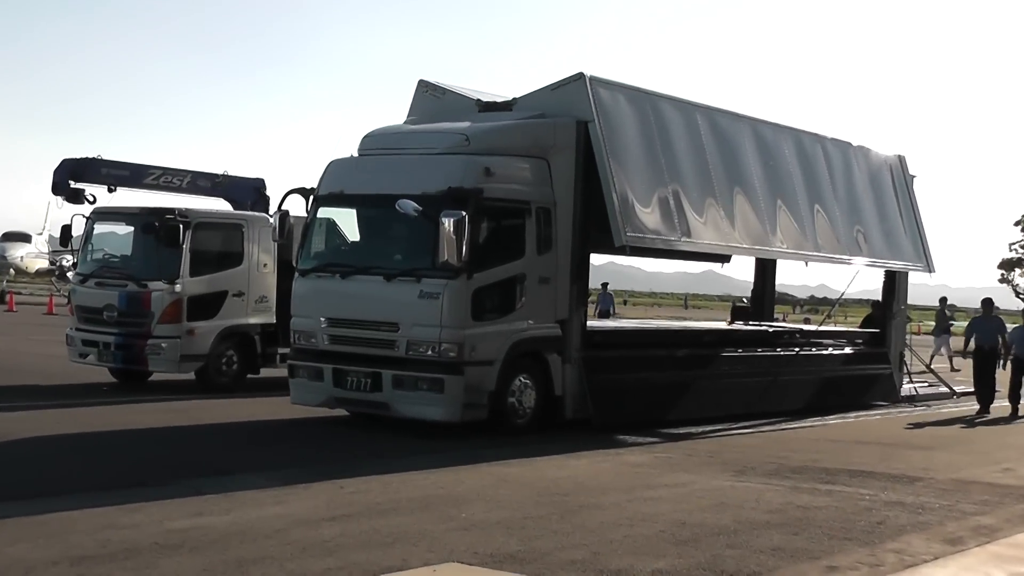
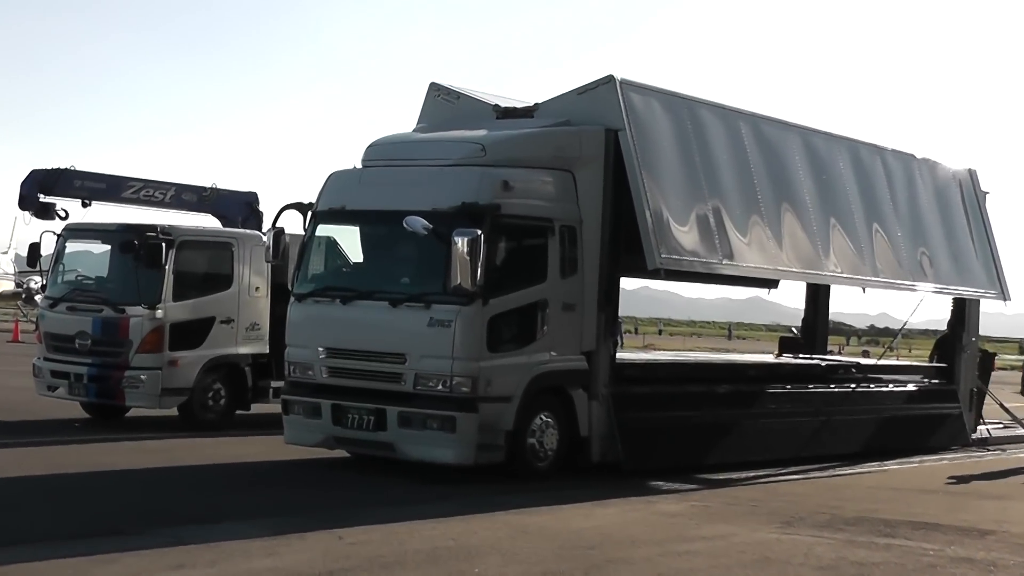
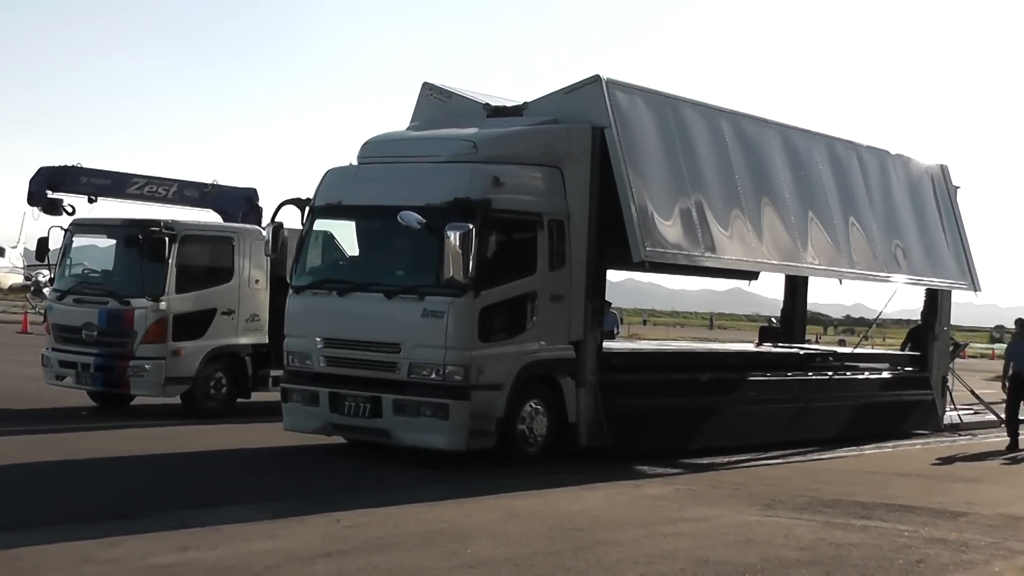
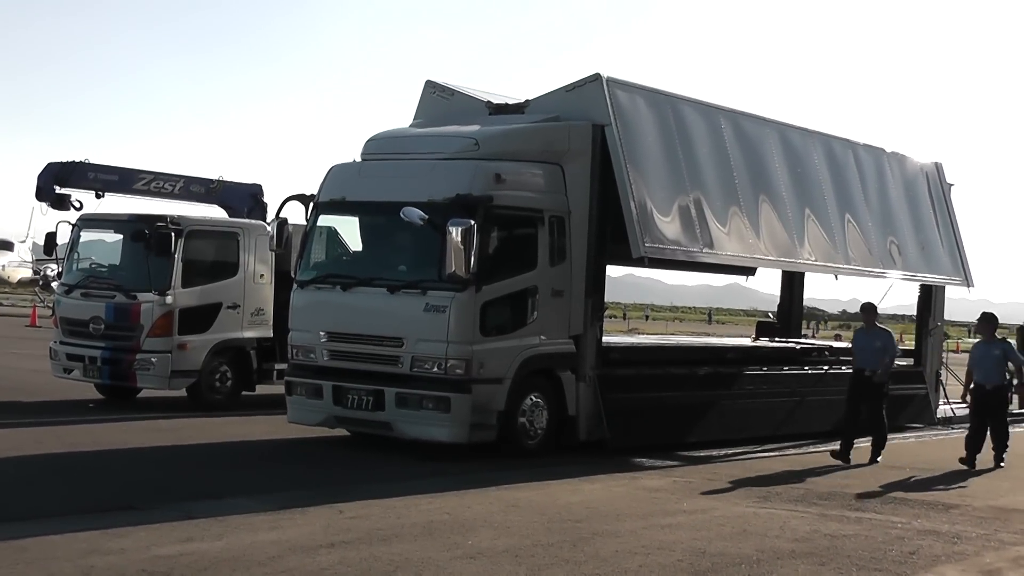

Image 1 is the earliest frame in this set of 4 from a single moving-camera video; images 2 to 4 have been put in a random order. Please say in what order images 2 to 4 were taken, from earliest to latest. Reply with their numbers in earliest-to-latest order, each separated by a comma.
3, 2, 4
